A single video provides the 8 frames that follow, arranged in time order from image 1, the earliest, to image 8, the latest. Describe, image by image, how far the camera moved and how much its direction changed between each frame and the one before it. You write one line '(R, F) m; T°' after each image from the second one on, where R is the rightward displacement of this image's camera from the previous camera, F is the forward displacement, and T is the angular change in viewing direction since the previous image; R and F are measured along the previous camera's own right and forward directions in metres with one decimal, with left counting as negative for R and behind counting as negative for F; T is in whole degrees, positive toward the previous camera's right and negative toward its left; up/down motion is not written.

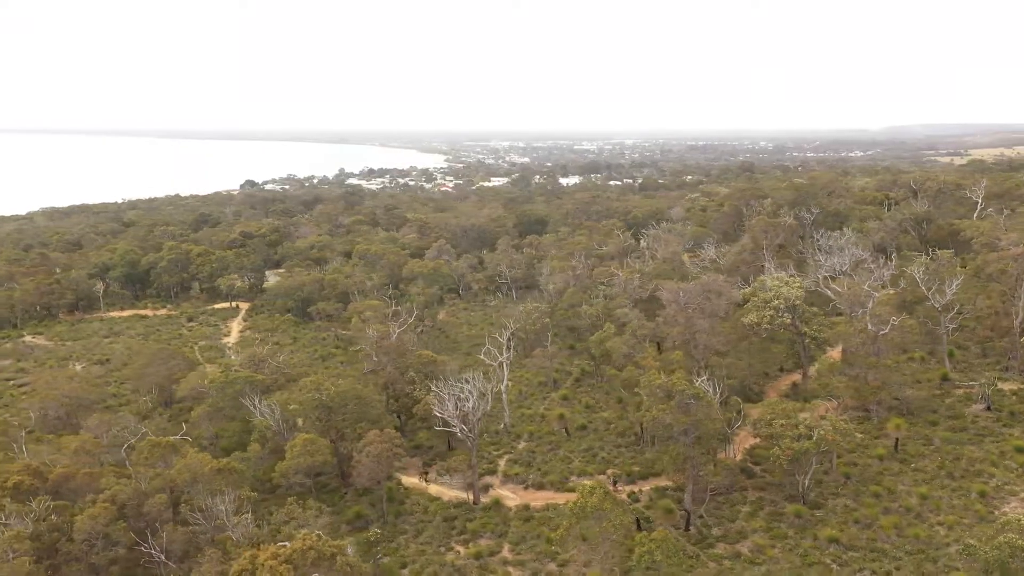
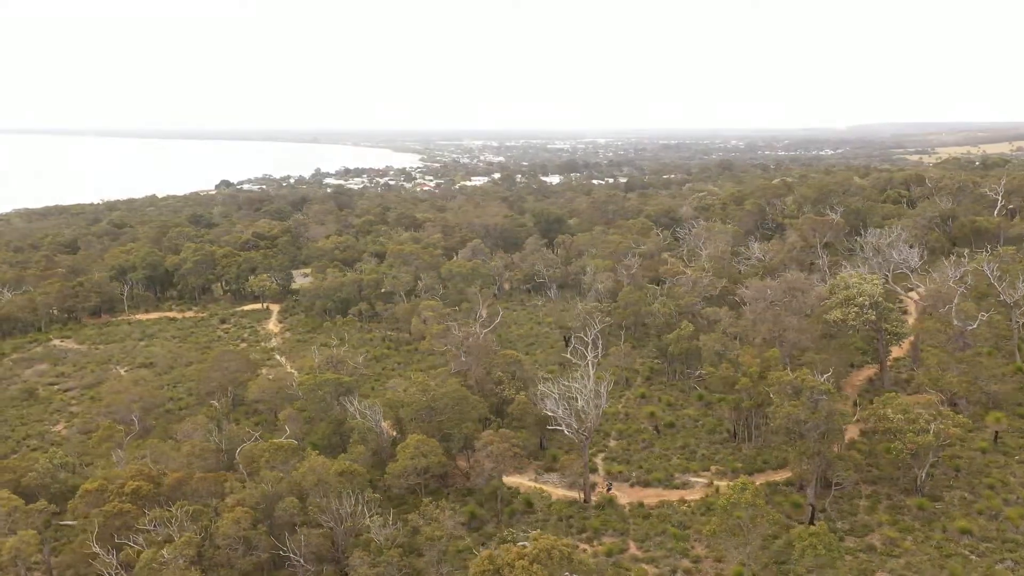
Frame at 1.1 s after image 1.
(-3.1, 0.0) m; +2°
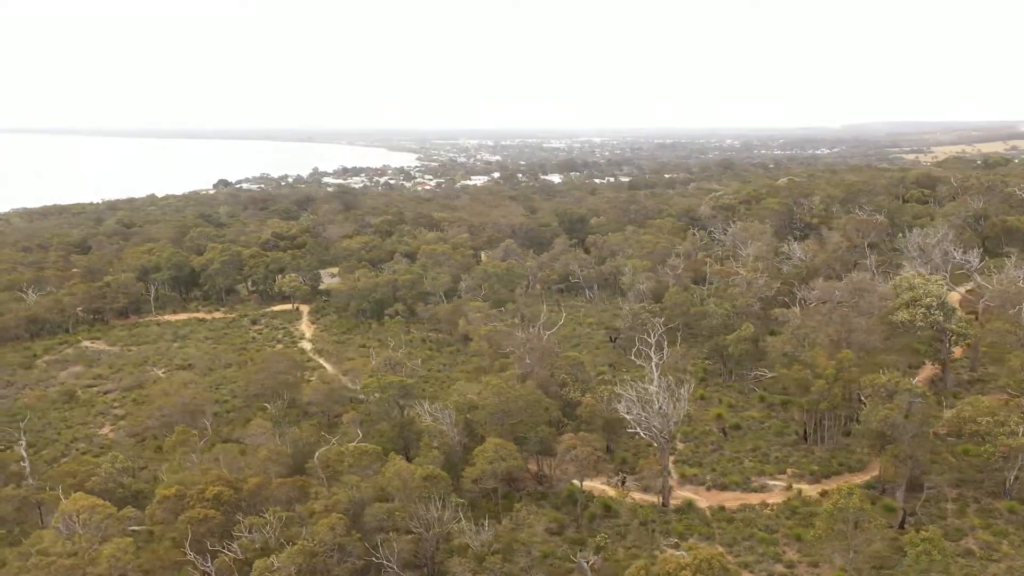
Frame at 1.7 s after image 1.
(-1.9, +0.2) m; 0°
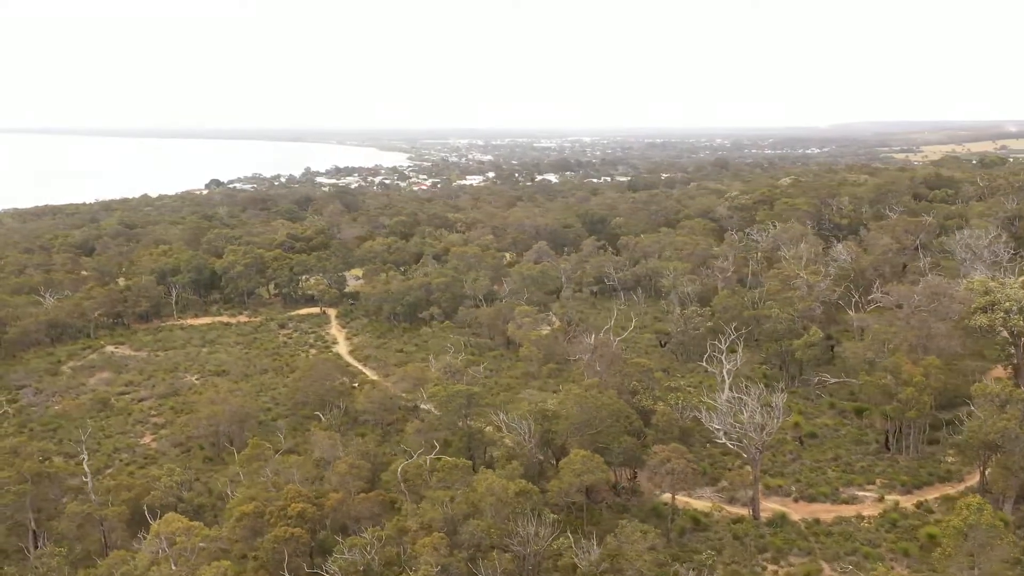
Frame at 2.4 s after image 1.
(-2.1, +0.7) m; +1°
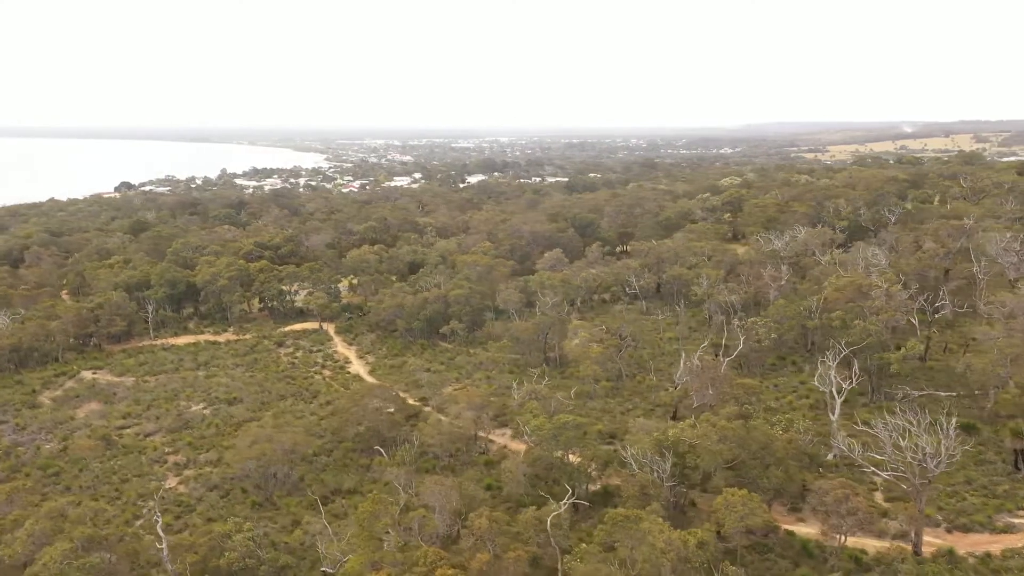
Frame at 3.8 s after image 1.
(-4.4, +2.3) m; +6°
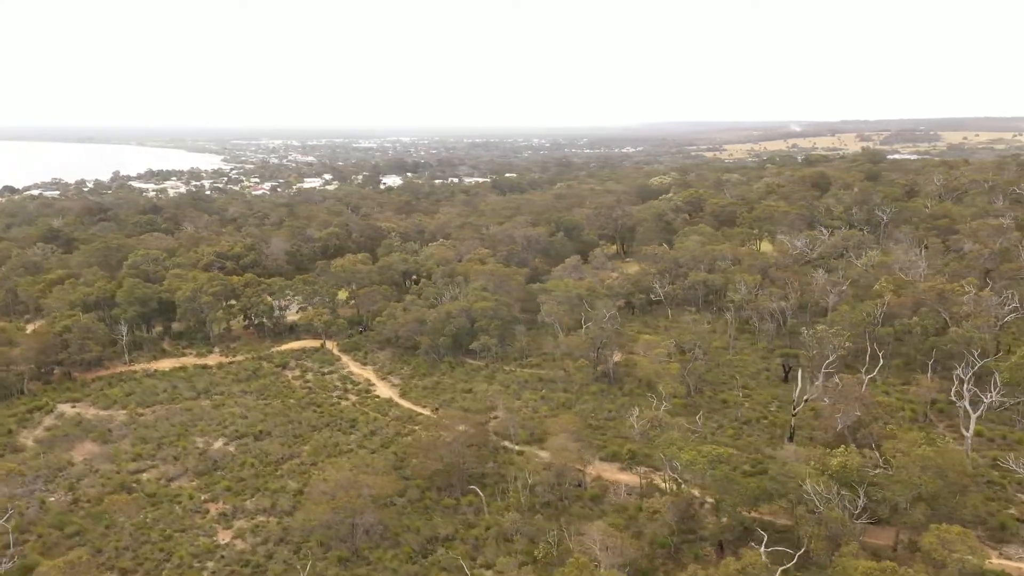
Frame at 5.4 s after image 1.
(-4.9, +2.4) m; +7°
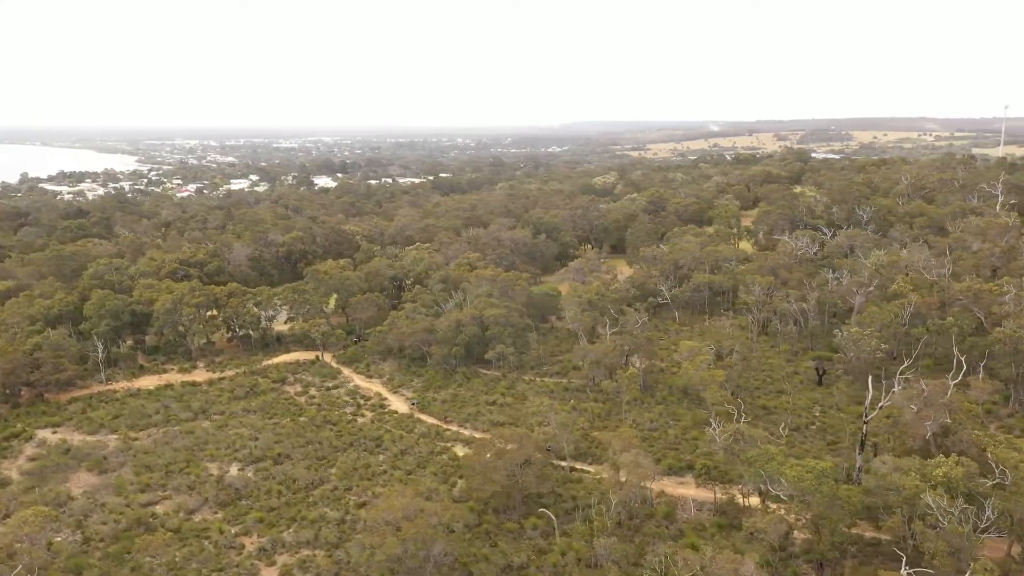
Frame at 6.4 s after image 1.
(-3.3, +1.4) m; +5°
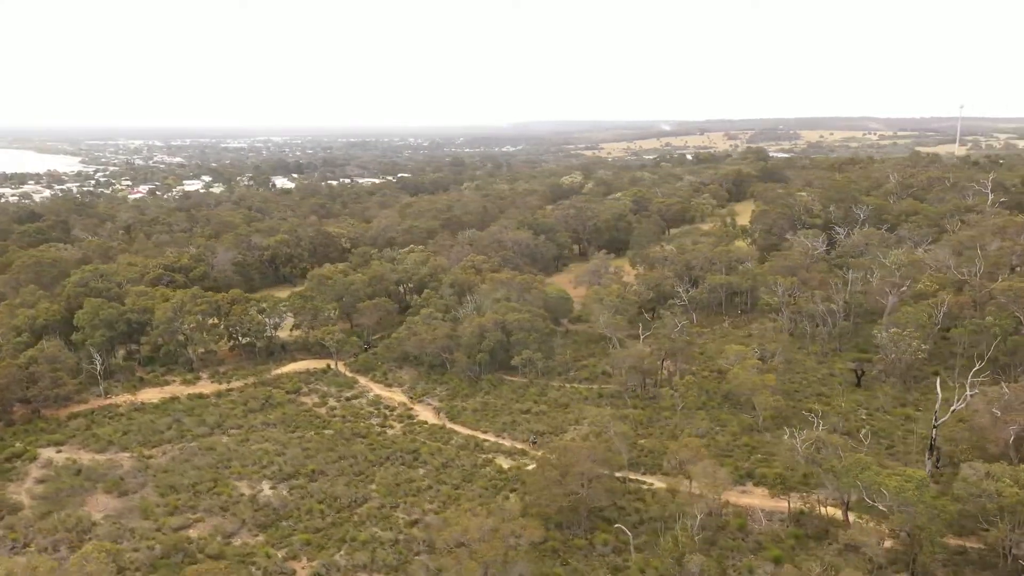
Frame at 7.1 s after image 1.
(-2.6, +0.9) m; +3°
